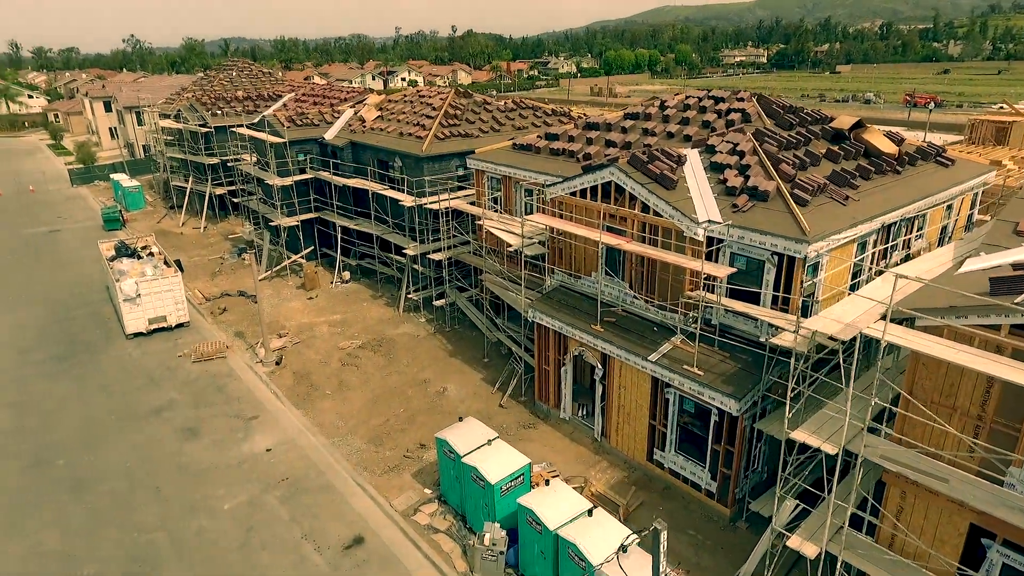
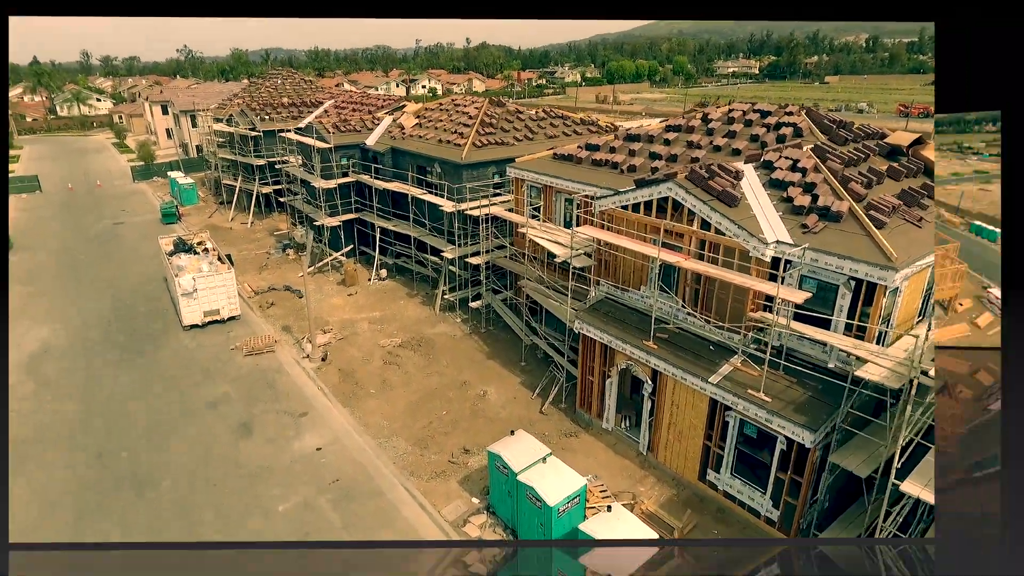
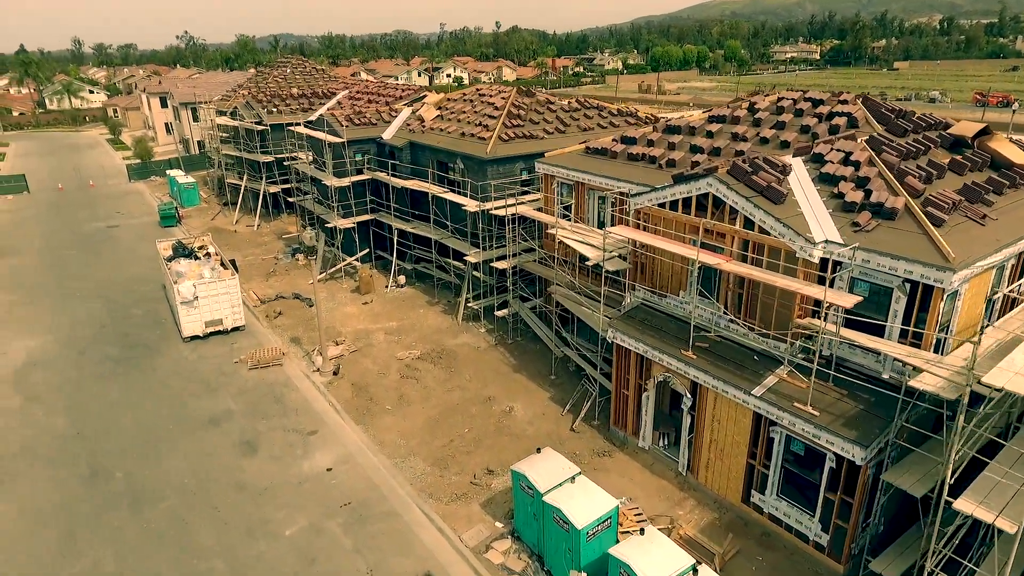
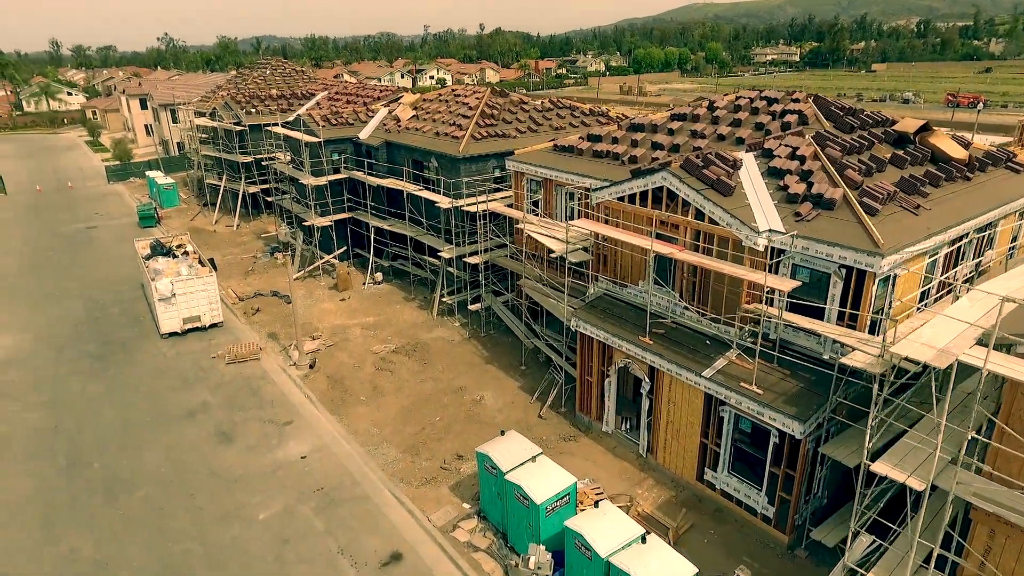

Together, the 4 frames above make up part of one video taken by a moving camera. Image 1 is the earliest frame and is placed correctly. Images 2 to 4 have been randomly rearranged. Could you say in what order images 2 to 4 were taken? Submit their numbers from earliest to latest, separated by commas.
4, 3, 2
